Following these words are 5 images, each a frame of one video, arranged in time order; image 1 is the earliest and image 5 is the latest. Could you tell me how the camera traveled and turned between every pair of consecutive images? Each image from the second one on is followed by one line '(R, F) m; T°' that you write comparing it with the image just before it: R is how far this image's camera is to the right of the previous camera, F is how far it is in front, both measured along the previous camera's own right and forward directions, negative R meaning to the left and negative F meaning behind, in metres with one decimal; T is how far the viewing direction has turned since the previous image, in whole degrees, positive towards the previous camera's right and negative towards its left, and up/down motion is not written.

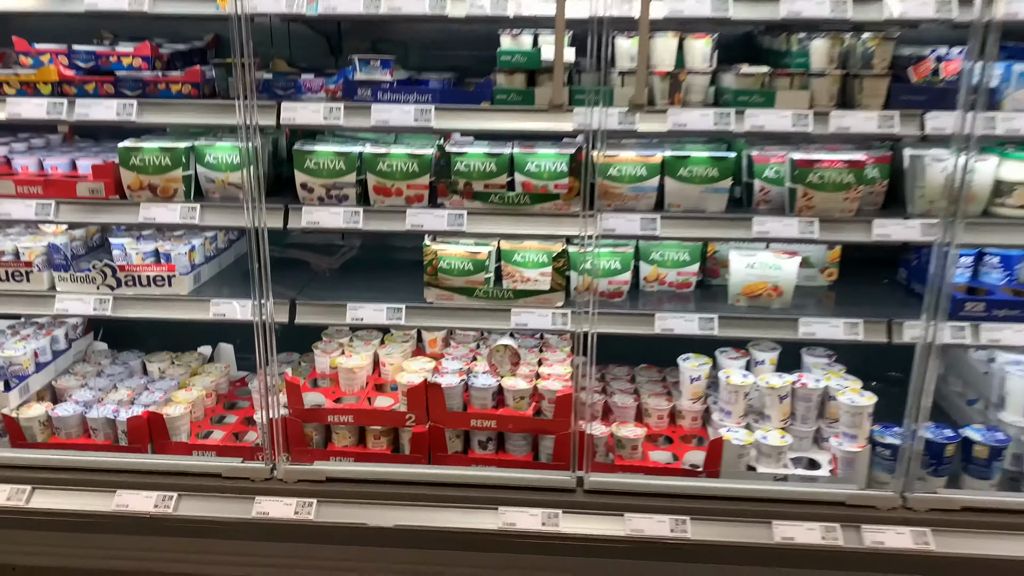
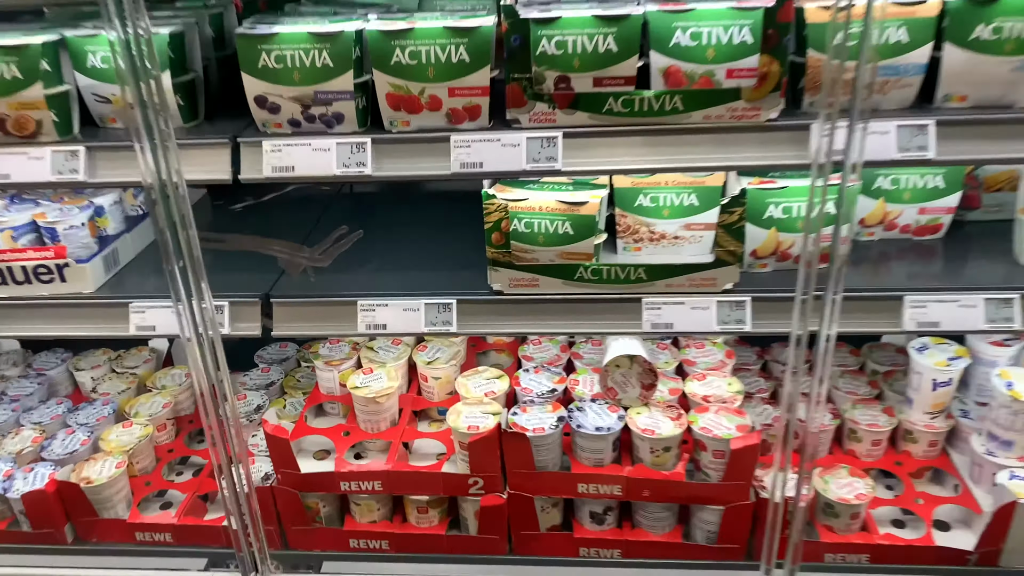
(-0.3, +1.6) m; -2°
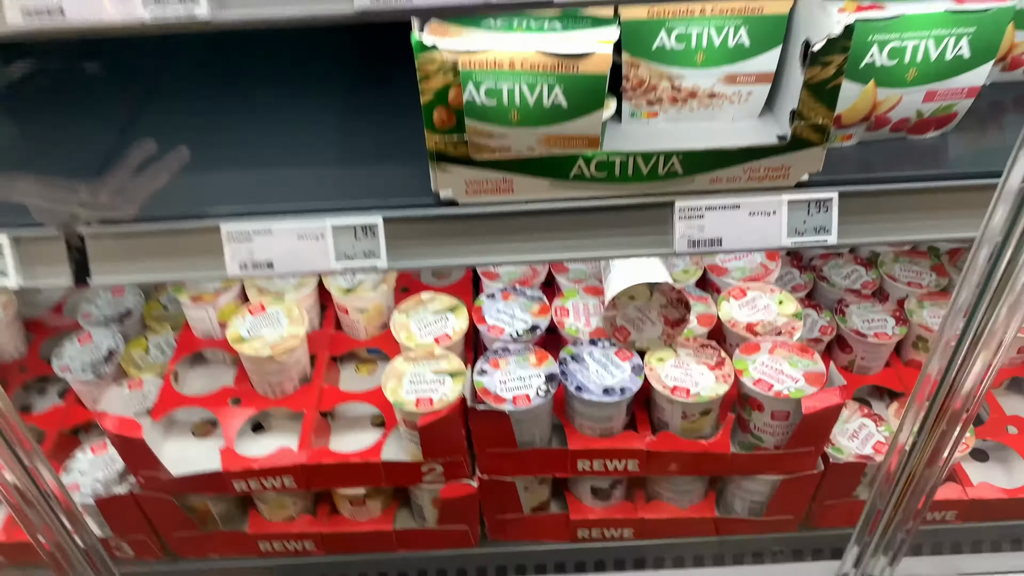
(-0.1, +0.8) m; +5°
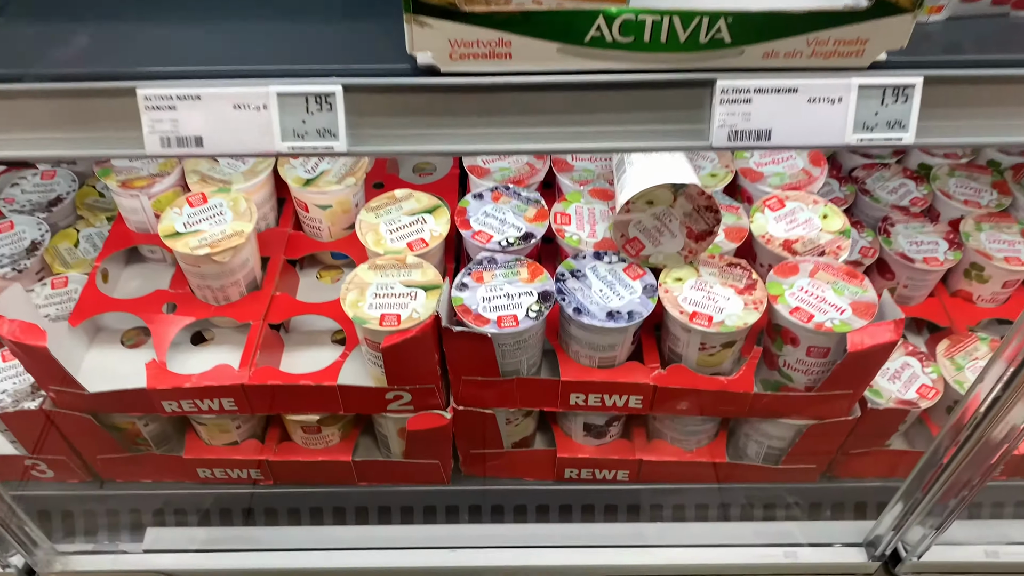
(0.0, +0.3) m; +1°
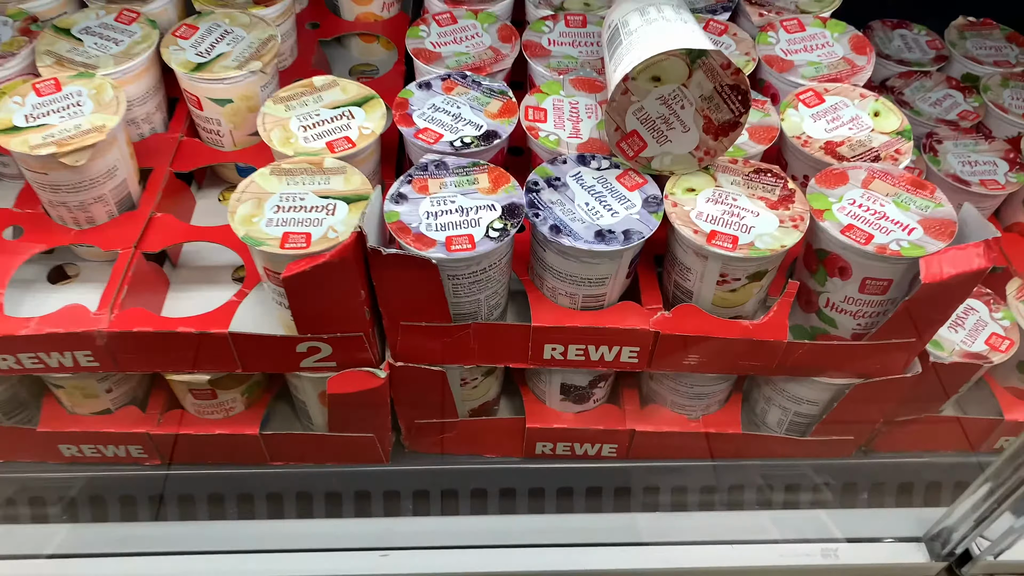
(0.0, +0.3) m; +2°
